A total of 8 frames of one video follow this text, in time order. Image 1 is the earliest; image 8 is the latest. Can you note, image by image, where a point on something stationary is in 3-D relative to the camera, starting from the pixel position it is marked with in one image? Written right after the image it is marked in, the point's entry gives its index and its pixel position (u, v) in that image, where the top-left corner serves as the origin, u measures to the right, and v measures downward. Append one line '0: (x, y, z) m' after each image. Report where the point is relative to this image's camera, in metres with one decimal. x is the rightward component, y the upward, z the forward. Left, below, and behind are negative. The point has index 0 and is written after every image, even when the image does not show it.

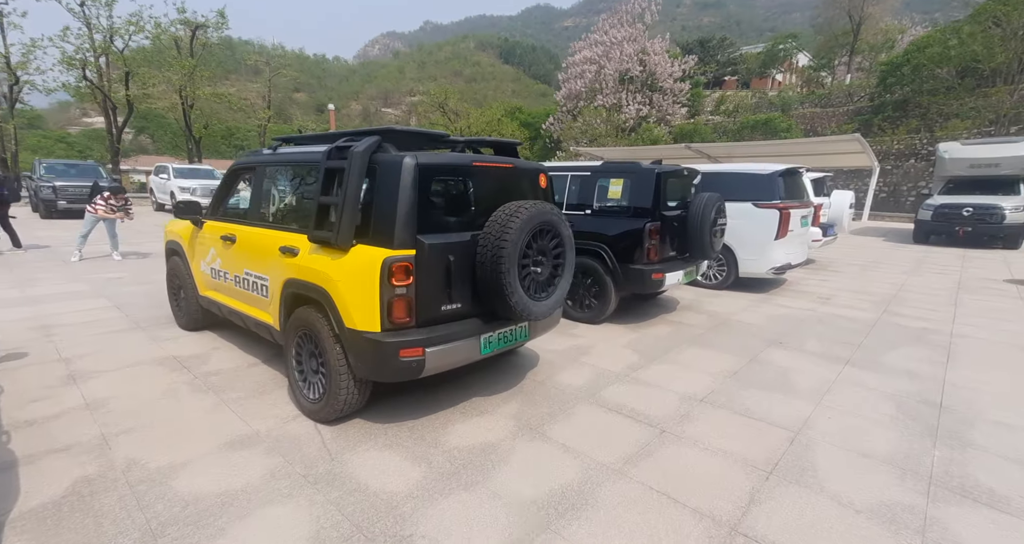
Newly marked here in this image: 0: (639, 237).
0: (+1.2, +0.4, +4.7) m
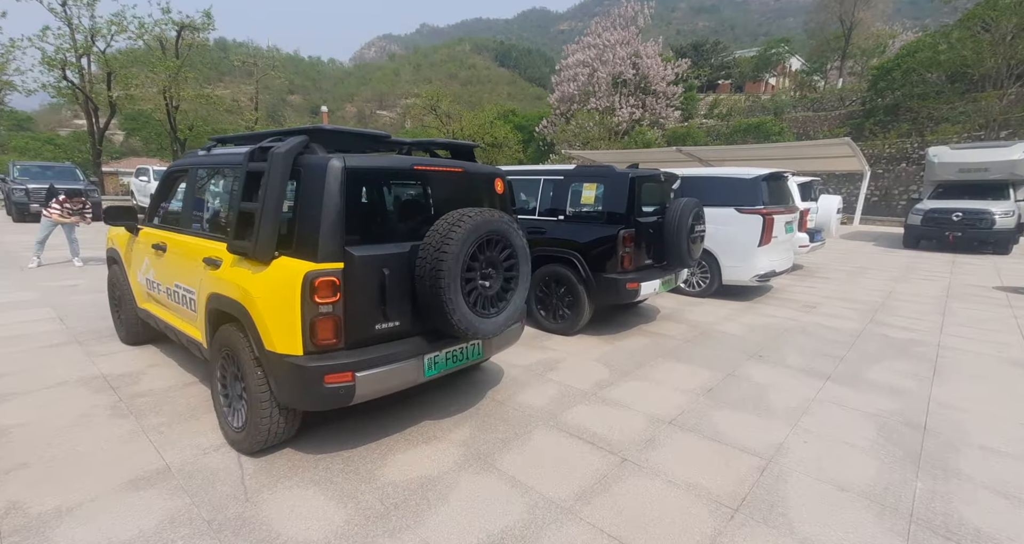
0: (+0.9, +0.3, +4.5) m
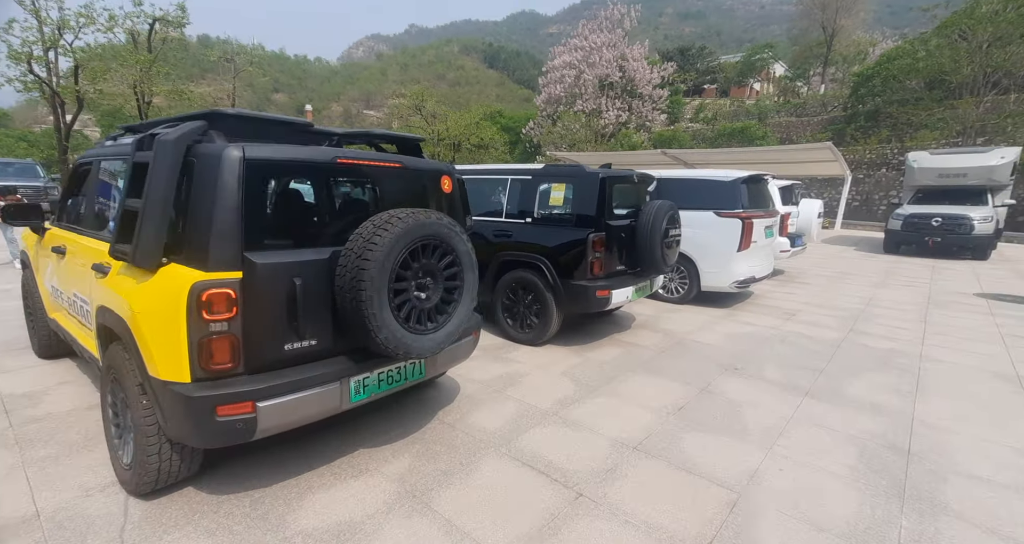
0: (+0.6, +0.2, +4.2) m
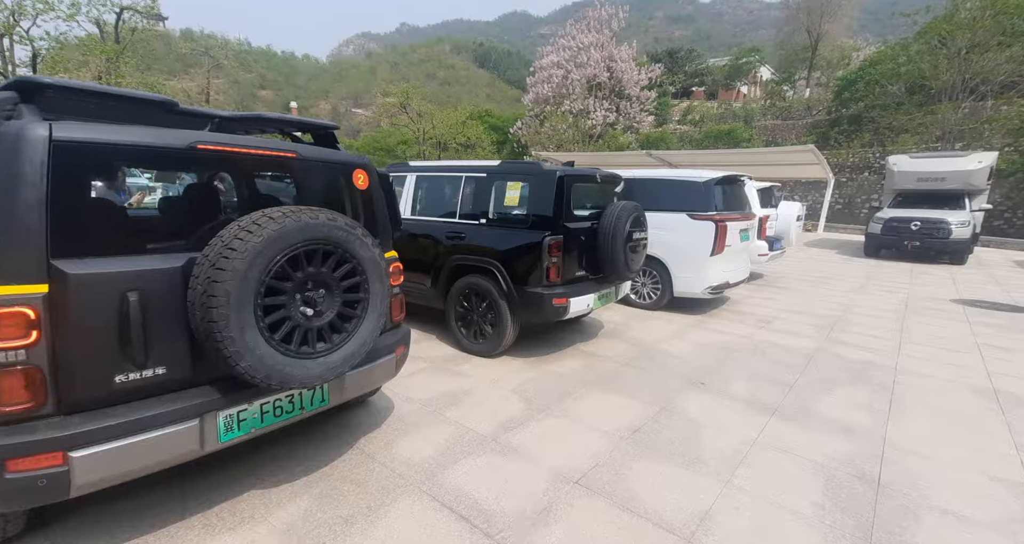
0: (+0.2, +0.2, +3.9) m
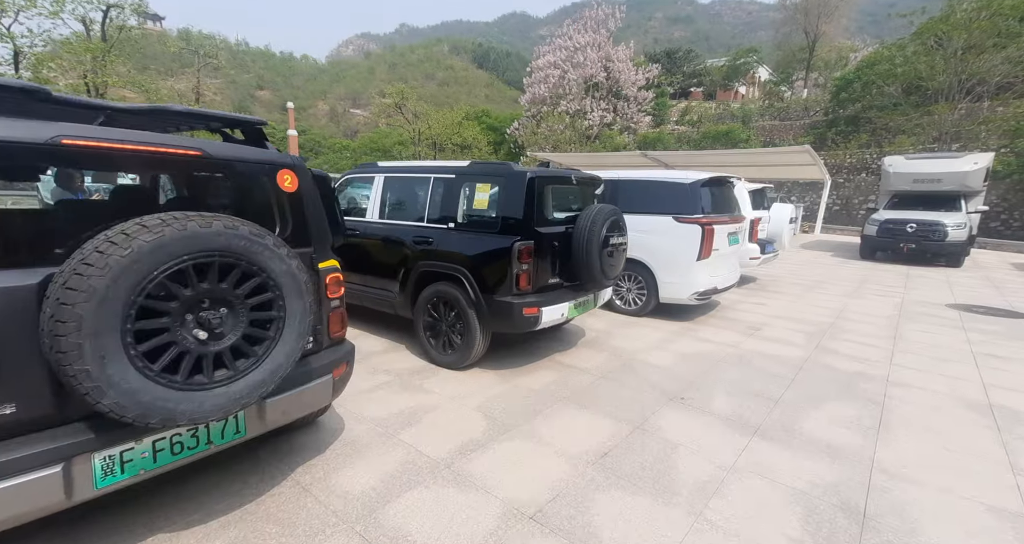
0: (0.0, +0.1, +3.6) m
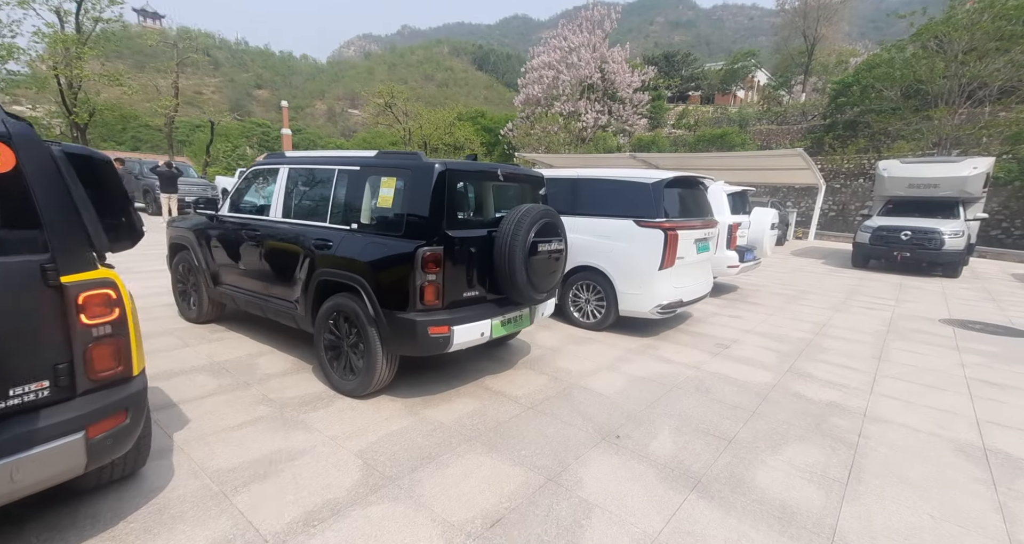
0: (-0.7, 0.0, +3.0) m
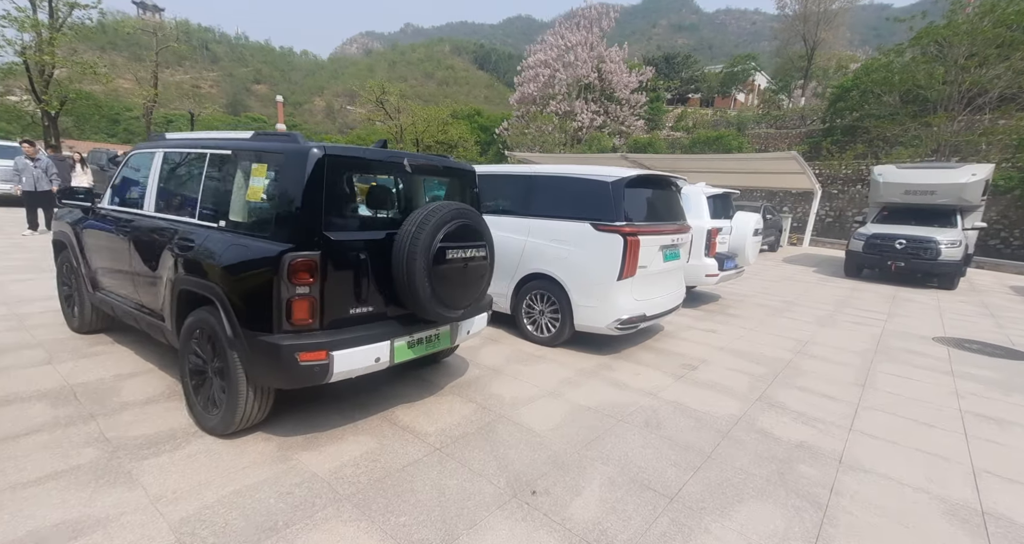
0: (-1.2, 0.0, +2.4) m
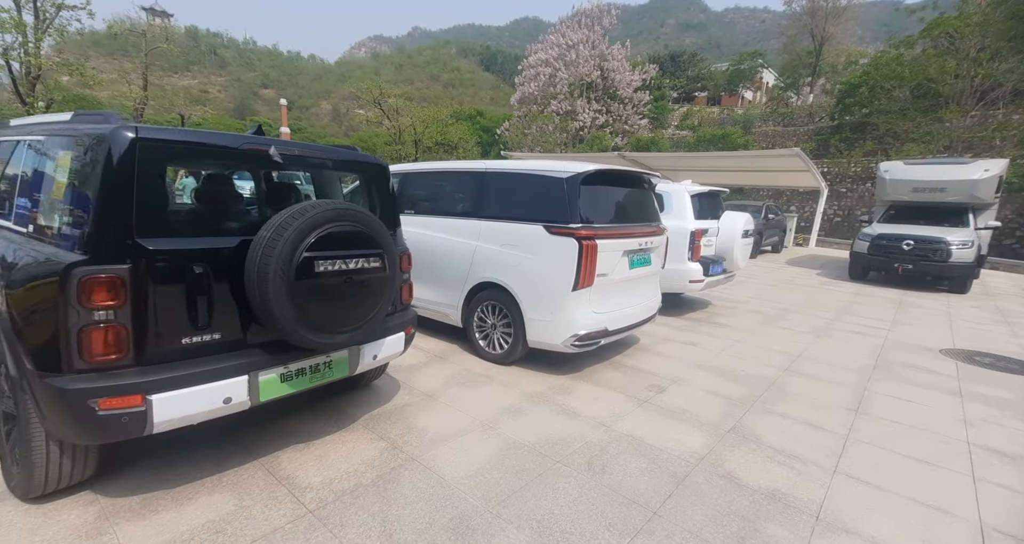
0: (-1.7, -0.1, +1.9) m
